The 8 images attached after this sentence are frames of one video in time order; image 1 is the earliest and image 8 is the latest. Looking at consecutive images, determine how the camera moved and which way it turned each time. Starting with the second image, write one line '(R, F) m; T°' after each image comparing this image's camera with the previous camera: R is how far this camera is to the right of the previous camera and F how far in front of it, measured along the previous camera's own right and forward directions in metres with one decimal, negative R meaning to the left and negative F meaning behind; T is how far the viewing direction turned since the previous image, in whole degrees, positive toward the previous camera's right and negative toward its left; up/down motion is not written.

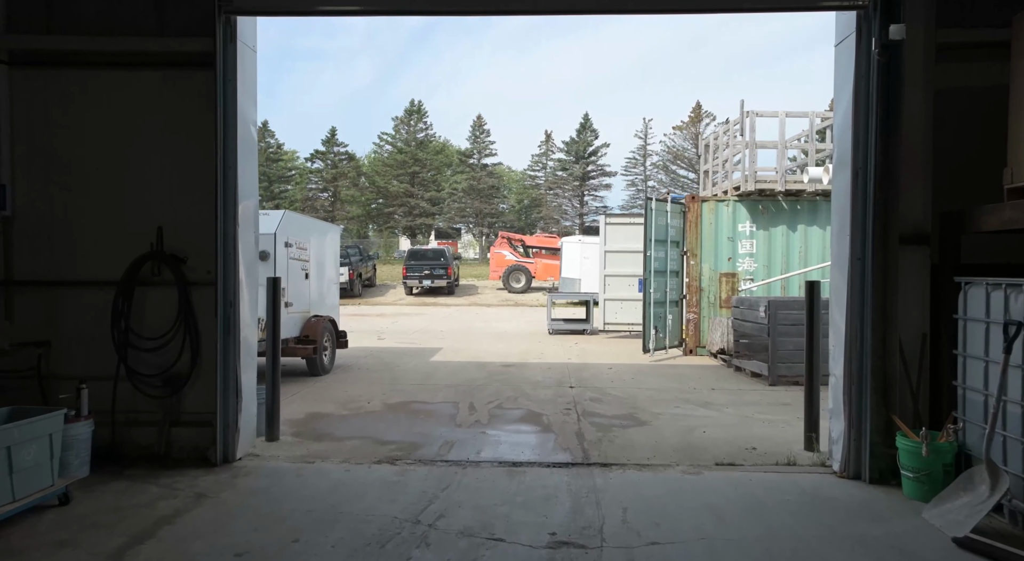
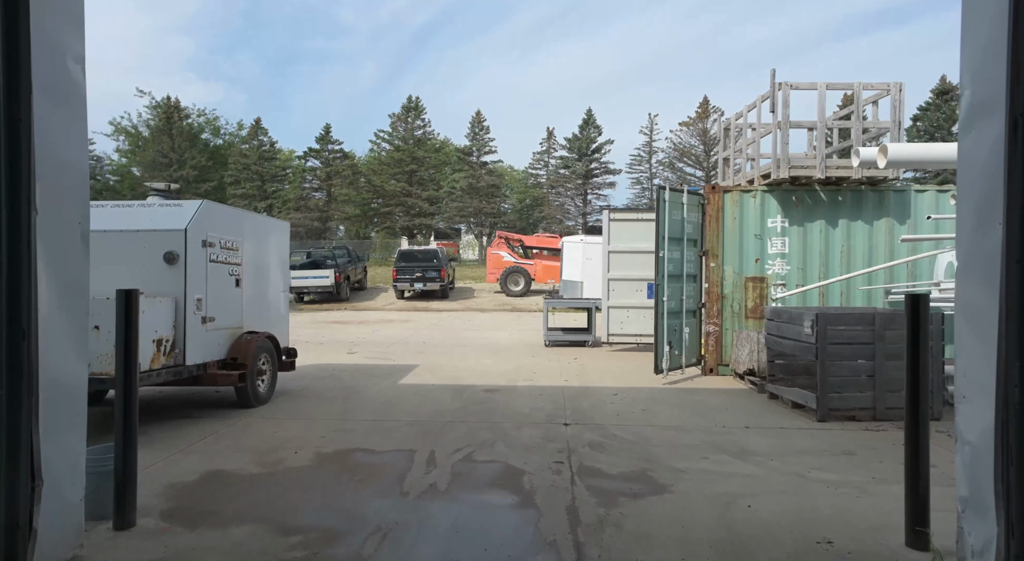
(+0.3, +1.7) m; 0°
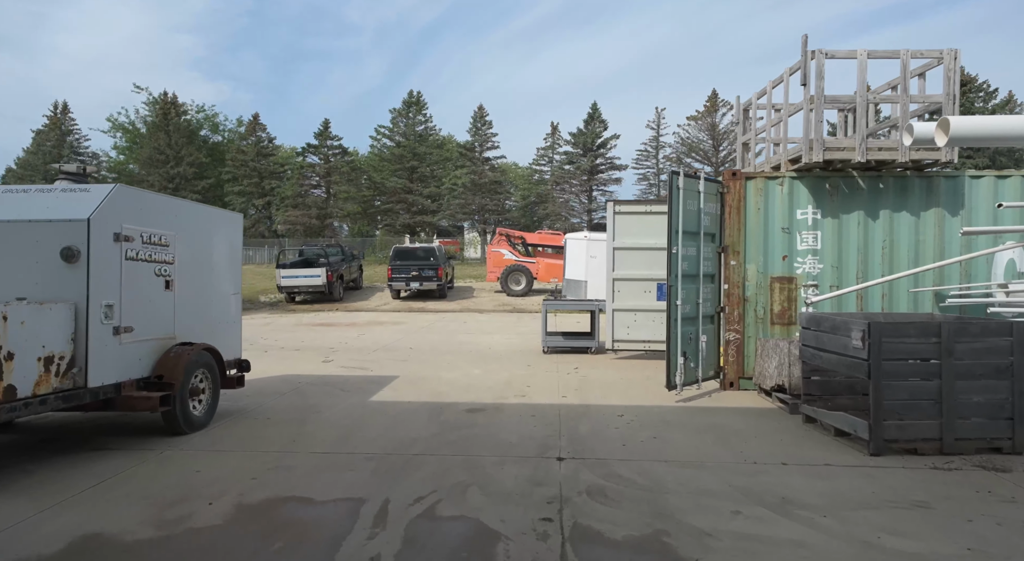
(+0.2, +1.2) m; -1°
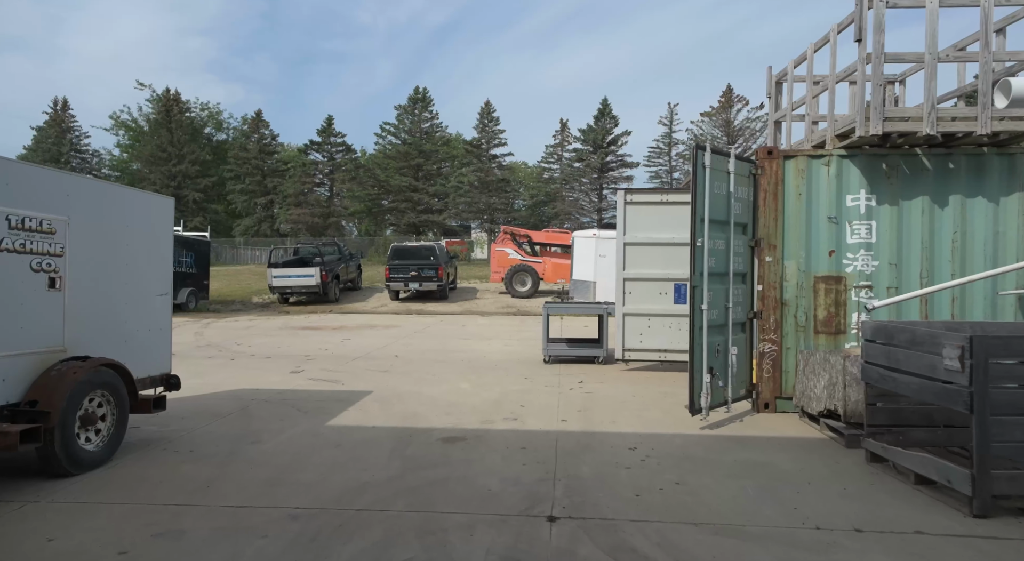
(+0.2, +1.3) m; -1°
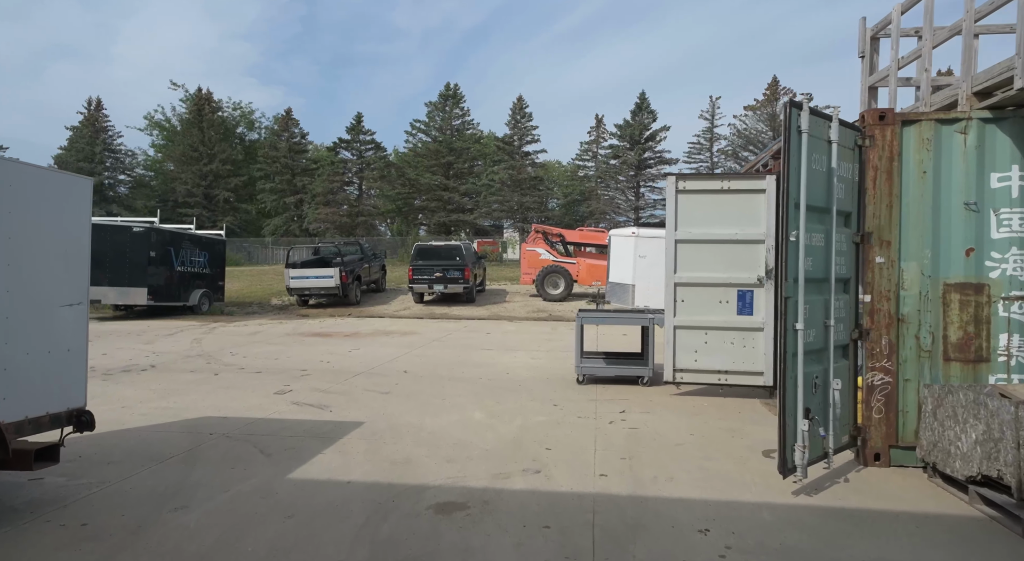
(+0.1, +1.6) m; -3°
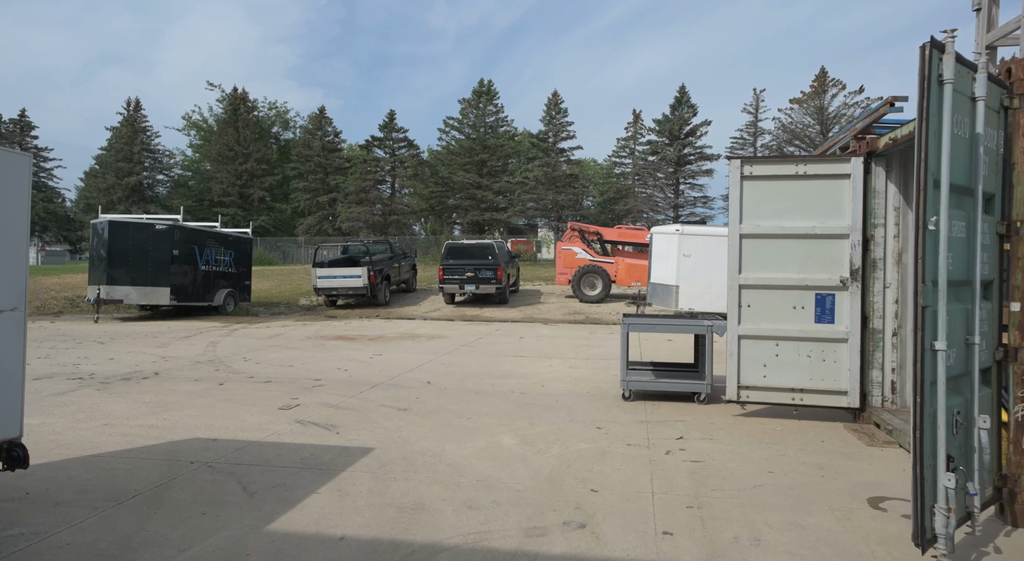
(0.0, +1.0) m; -3°
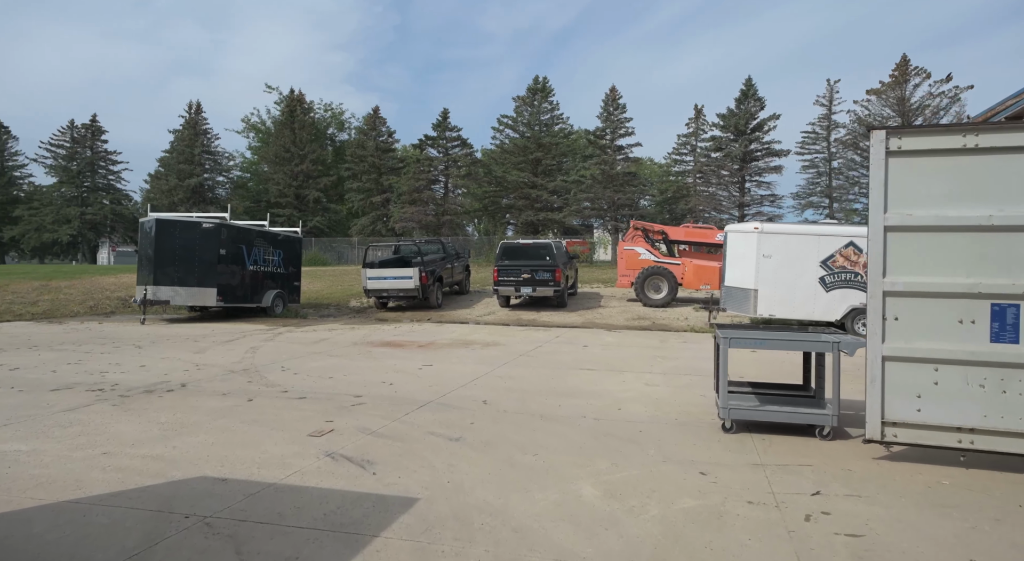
(-0.2, +1.3) m; -5°
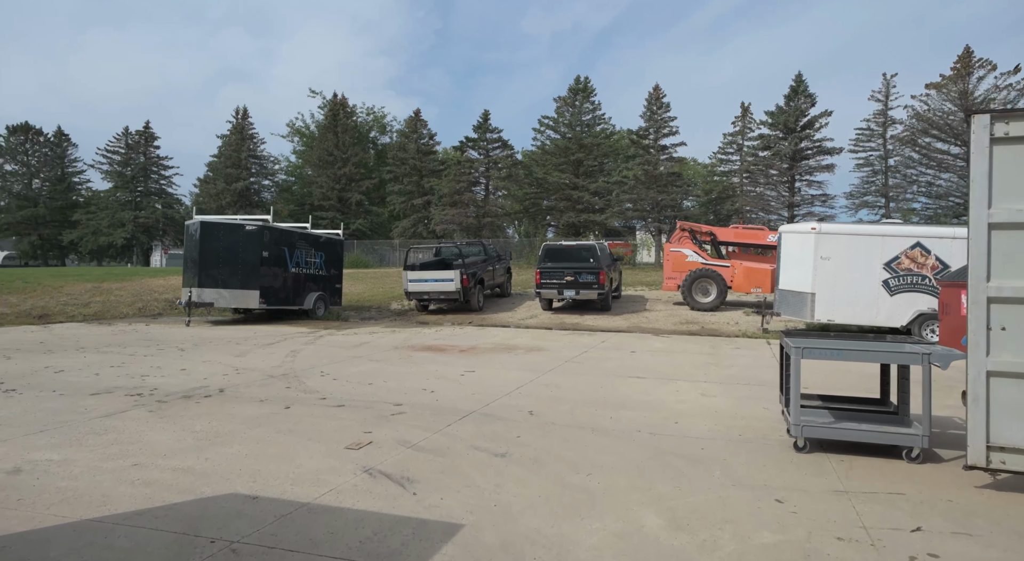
(-0.1, +0.4) m; -4°
